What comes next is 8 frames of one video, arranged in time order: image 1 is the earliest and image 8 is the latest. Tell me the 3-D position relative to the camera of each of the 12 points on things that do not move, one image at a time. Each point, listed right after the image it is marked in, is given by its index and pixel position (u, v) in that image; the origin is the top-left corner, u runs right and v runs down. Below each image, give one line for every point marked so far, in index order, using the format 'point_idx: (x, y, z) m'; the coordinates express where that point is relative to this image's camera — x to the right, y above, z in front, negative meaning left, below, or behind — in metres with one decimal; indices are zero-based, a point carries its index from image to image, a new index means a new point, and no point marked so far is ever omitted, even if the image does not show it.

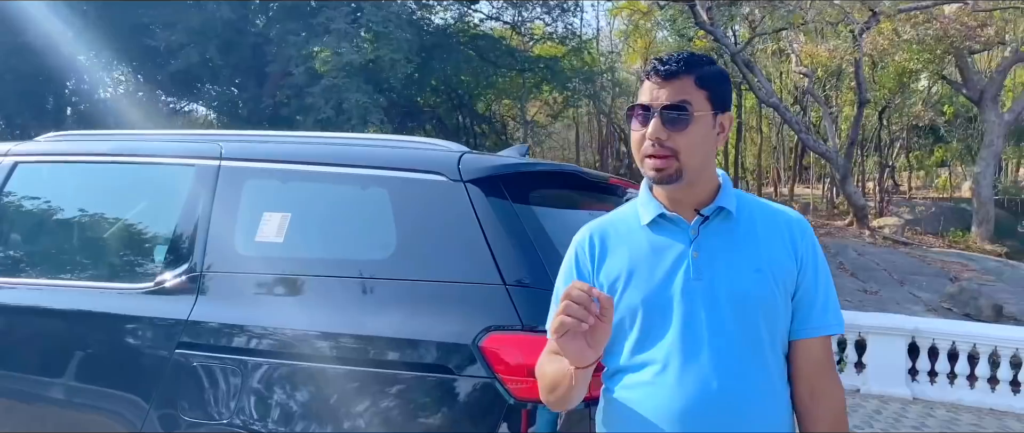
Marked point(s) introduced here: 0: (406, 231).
0: (-0.3, 0.0, +2.4) m
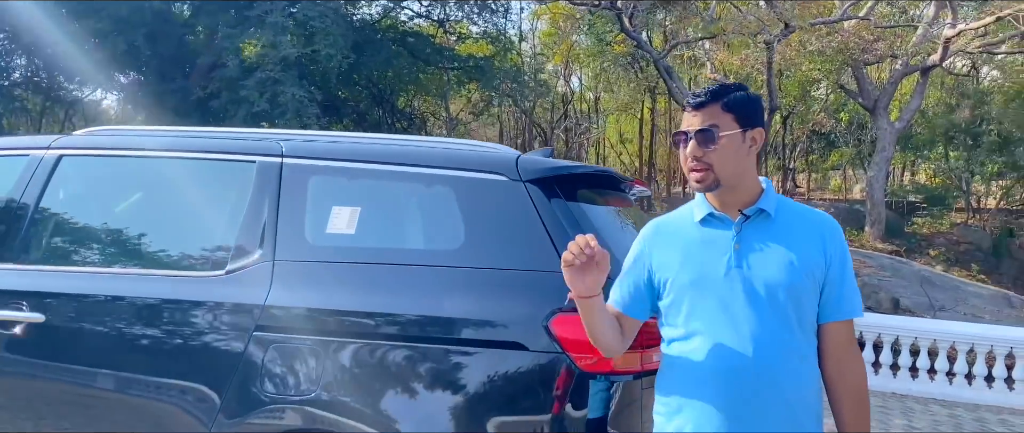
0: (-0.1, 0.0, +2.7) m
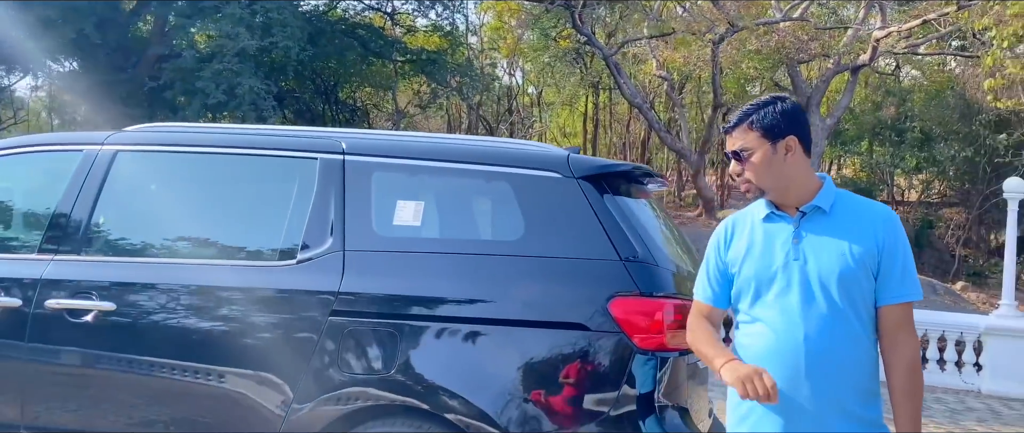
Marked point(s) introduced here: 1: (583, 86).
0: (+0.1, 0.0, +2.9) m
1: (+1.6, +3.0, +19.7) m
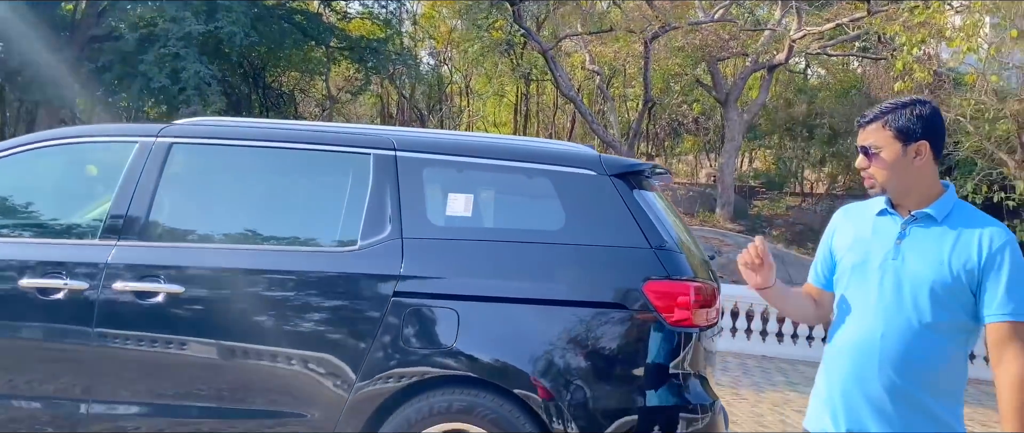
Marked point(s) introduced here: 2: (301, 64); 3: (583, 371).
0: (+0.2, 0.0, +3.3) m
1: (0.0, +3.3, +20.1) m
2: (-4.4, +3.1, +17.4) m
3: (+0.2, -0.5, +3.1) m
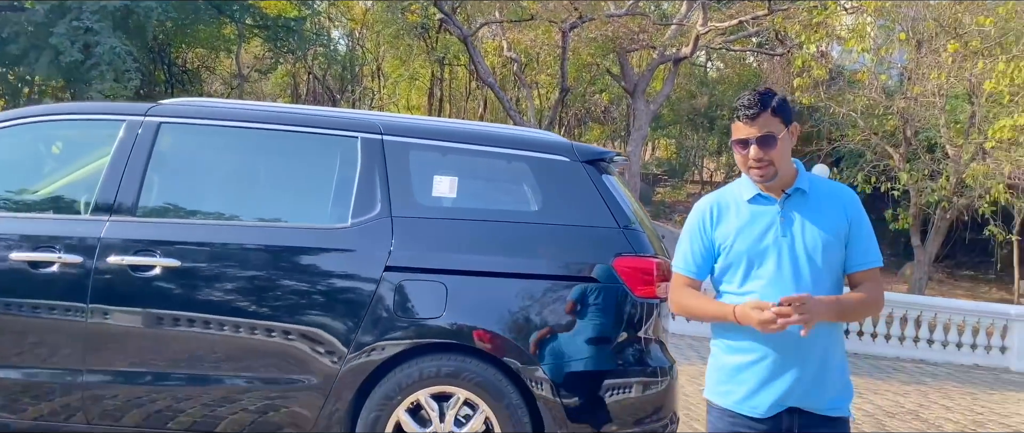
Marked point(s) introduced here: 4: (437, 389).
0: (+0.2, +0.1, +3.6) m
1: (-2.0, +3.7, +20.2) m
2: (-6.1, +3.5, +17.0) m
3: (+0.2, -0.5, +3.4) m
4: (-0.3, -0.7, +3.4) m
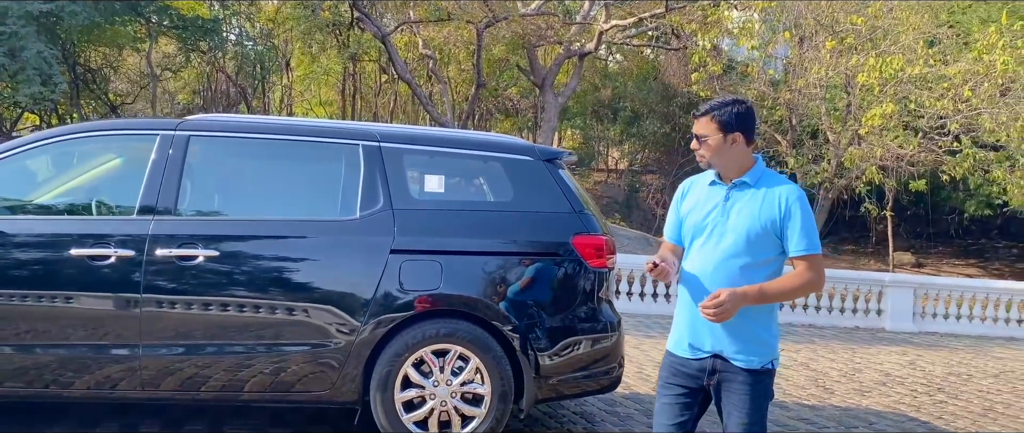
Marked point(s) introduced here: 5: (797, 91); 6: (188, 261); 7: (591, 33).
0: (0.0, +0.2, +4.4) m
1: (-4.1, +3.8, +20.6) m
2: (-7.8, +3.5, +17.0) m
3: (+0.1, -0.4, +4.2) m
4: (-0.4, -0.6, +4.2) m
5: (+4.6, +2.0, +13.7) m
6: (-1.6, -0.2, +4.1) m
7: (+1.7, +4.0, +18.7) m
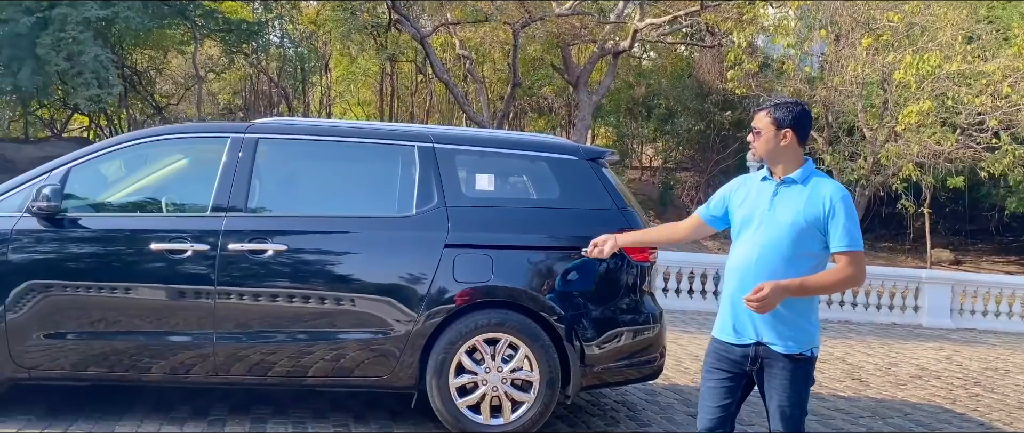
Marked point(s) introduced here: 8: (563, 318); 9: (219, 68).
0: (+0.3, +0.2, +4.6) m
1: (-3.3, +3.9, +21.0) m
2: (-7.1, +3.6, +17.5) m
3: (+0.3, -0.4, +4.5) m
4: (-0.1, -0.6, +4.4) m
5: (+5.2, +2.1, +13.8) m
6: (-1.3, -0.2, +4.4) m
7: (+2.5, +4.1, +18.9) m
8: (+0.3, -0.5, +4.5) m
9: (-6.9, +3.5, +20.0) m
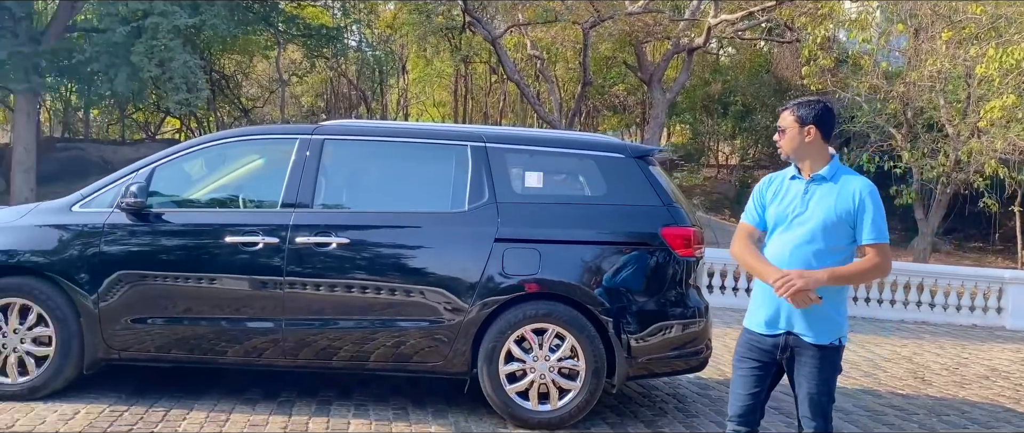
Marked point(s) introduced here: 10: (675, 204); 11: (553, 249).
0: (+0.6, +0.2, +4.8) m
1: (-1.4, +4.0, +21.4) m
2: (-5.6, +3.6, +18.3) m
3: (+0.6, -0.4, +4.6) m
4: (+0.1, -0.6, +4.6) m
5: (+6.3, +2.1, +13.4) m
6: (-1.1, -0.2, +4.7) m
7: (+4.1, +4.1, +18.8) m
8: (+0.5, -0.5, +4.6) m
9: (-5.1, +3.5, +20.7) m
10: (+0.9, +0.1, +4.9) m
11: (+0.2, -0.2, +4.6) m
